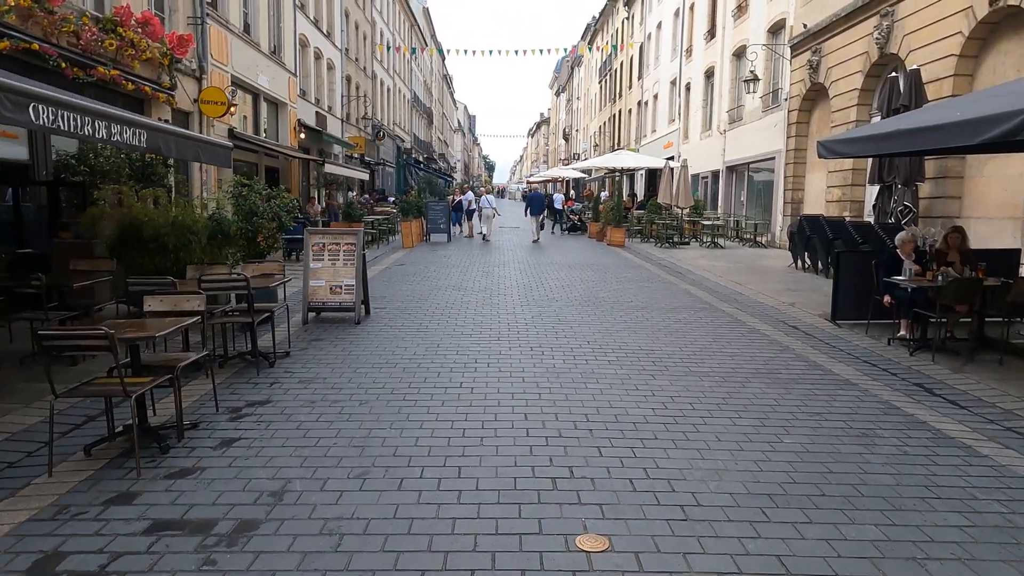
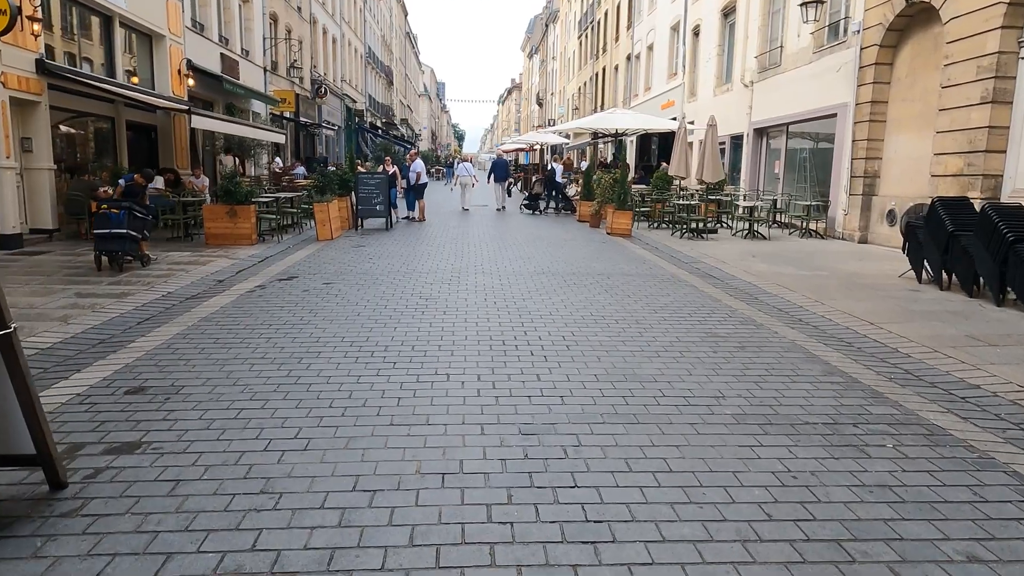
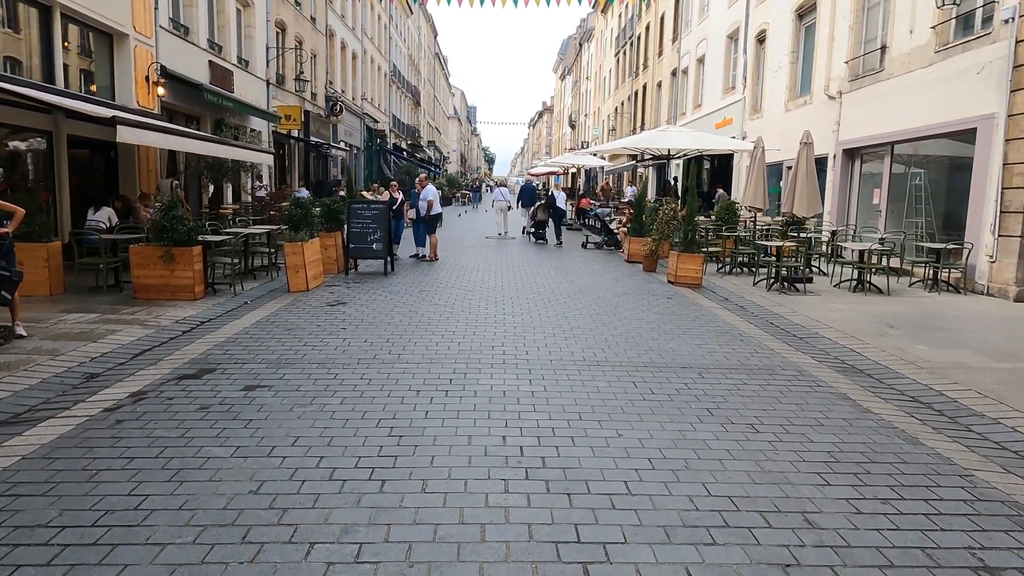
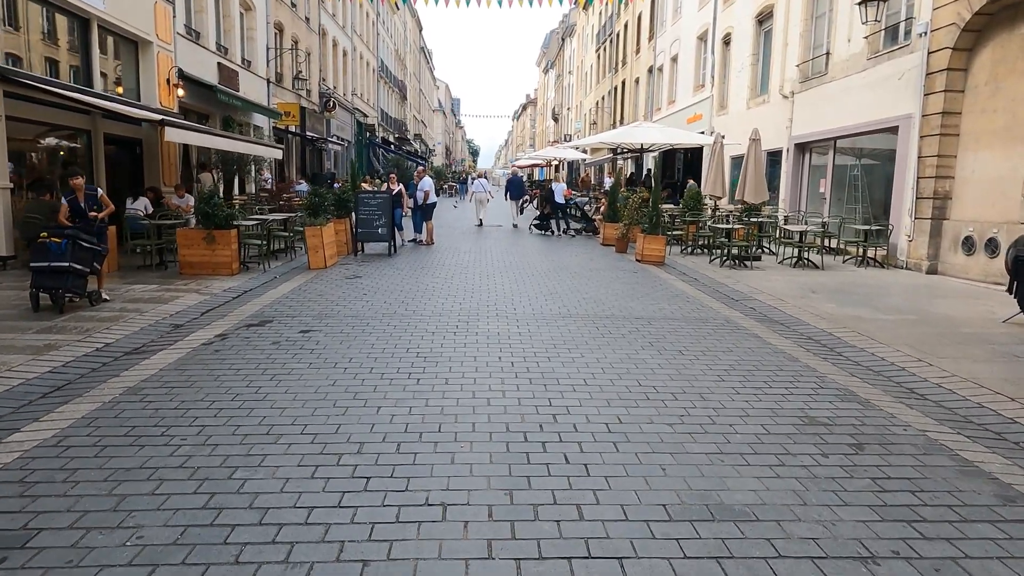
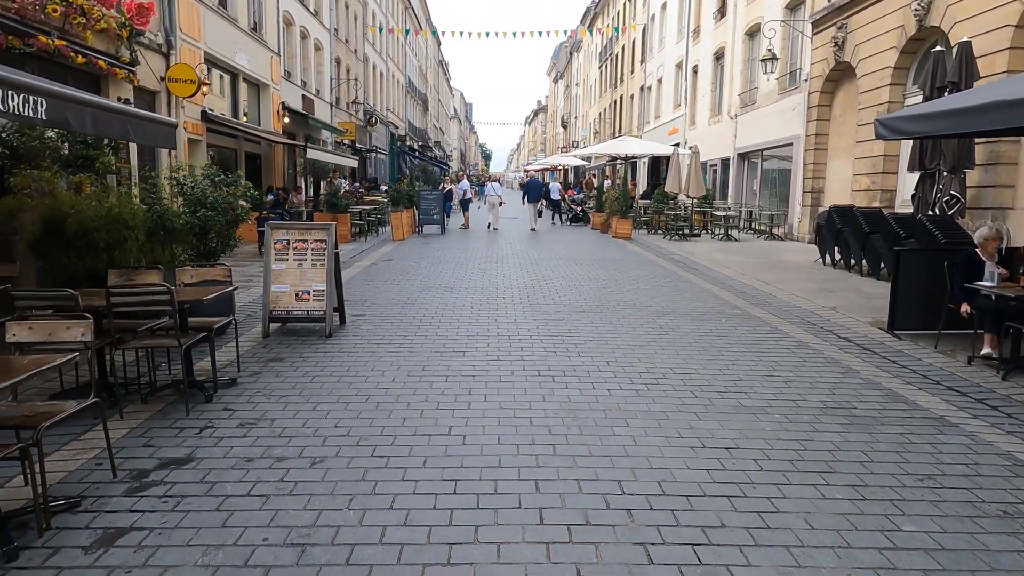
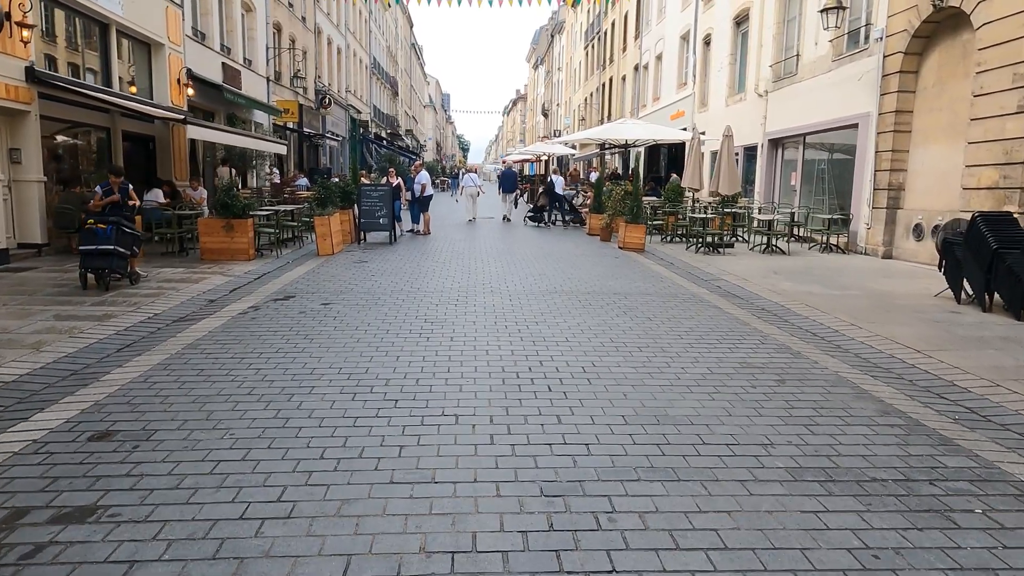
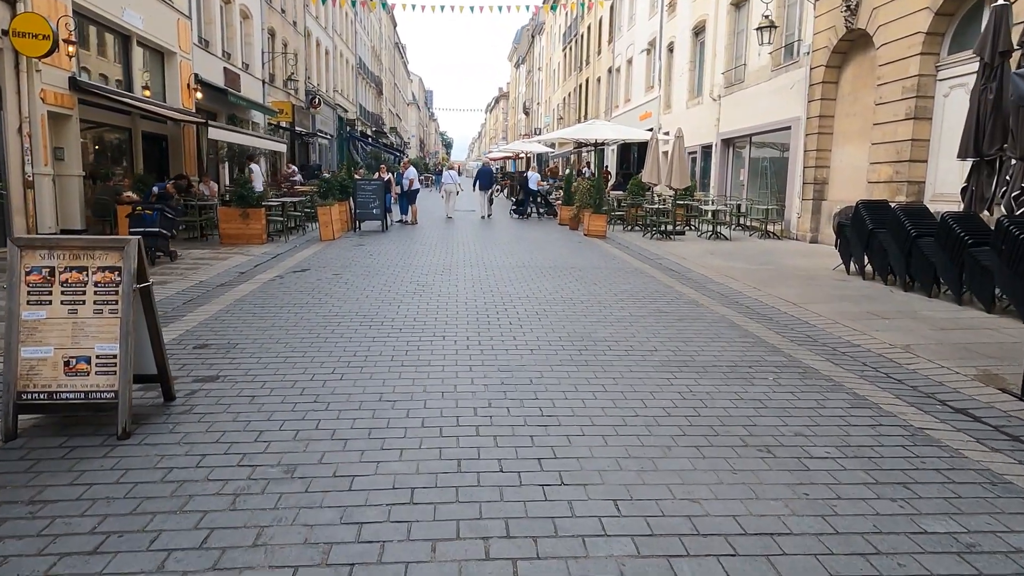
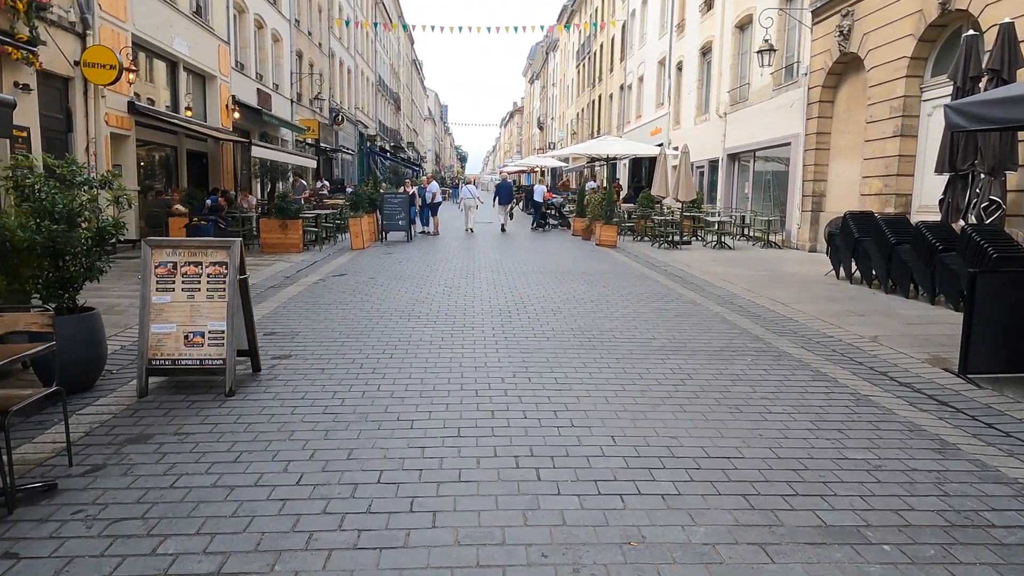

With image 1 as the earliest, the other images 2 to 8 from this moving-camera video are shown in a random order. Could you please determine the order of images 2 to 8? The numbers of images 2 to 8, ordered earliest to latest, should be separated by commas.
5, 8, 7, 2, 6, 4, 3
